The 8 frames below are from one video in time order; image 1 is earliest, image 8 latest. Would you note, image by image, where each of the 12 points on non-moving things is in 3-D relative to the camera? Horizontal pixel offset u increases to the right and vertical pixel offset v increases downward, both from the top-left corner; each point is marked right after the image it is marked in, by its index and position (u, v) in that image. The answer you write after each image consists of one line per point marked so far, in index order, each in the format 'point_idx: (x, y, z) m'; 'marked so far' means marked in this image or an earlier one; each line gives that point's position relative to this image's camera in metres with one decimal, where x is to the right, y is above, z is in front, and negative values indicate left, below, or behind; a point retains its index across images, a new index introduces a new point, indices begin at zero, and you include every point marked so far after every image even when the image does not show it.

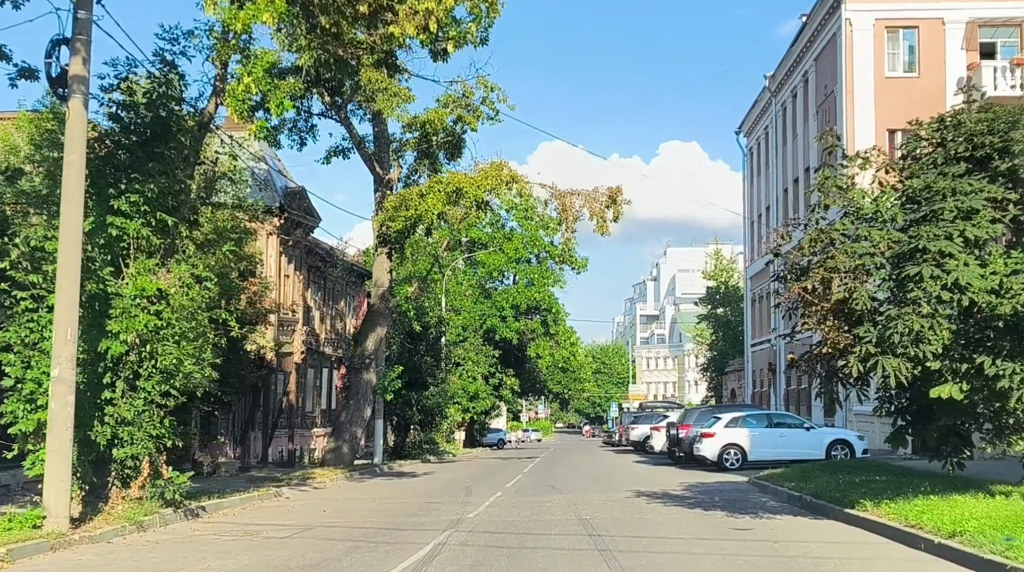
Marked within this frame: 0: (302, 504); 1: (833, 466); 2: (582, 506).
0: (-3.5, -3.7, +18.1) m
1: (+5.8, -3.2, +19.0) m
2: (+1.1, -3.4, +16.6) m
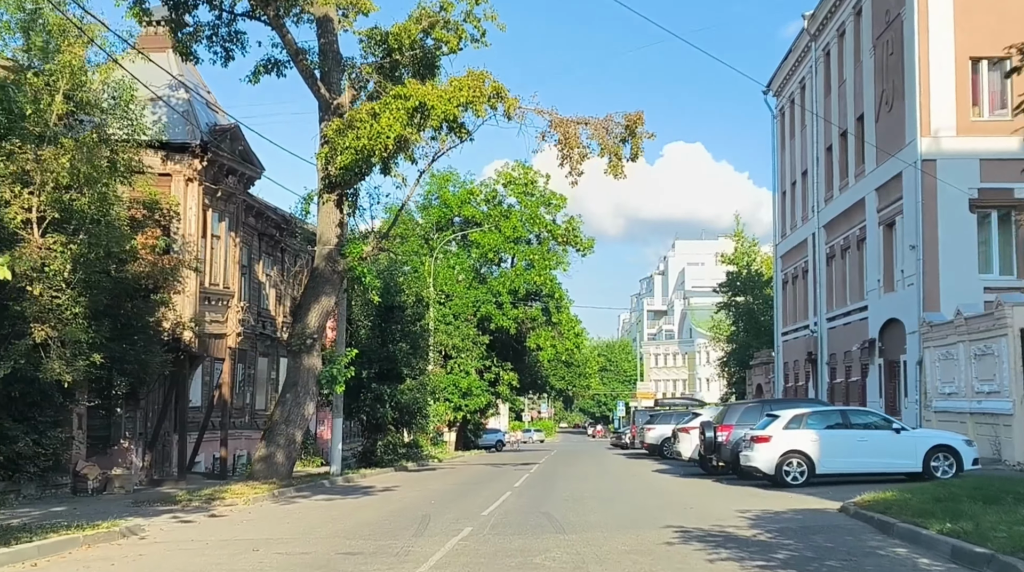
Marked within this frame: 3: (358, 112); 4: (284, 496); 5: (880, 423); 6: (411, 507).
0: (-3.8, -2.9, +11.5) m
1: (+5.5, -2.4, +12.4) m
2: (+0.8, -2.6, +10.0) m
3: (-2.8, +3.2, +19.5) m
4: (-4.2, -3.8, +19.5) m
5: (+6.5, -2.4, +19.0) m
6: (-1.6, -3.6, +17.2) m
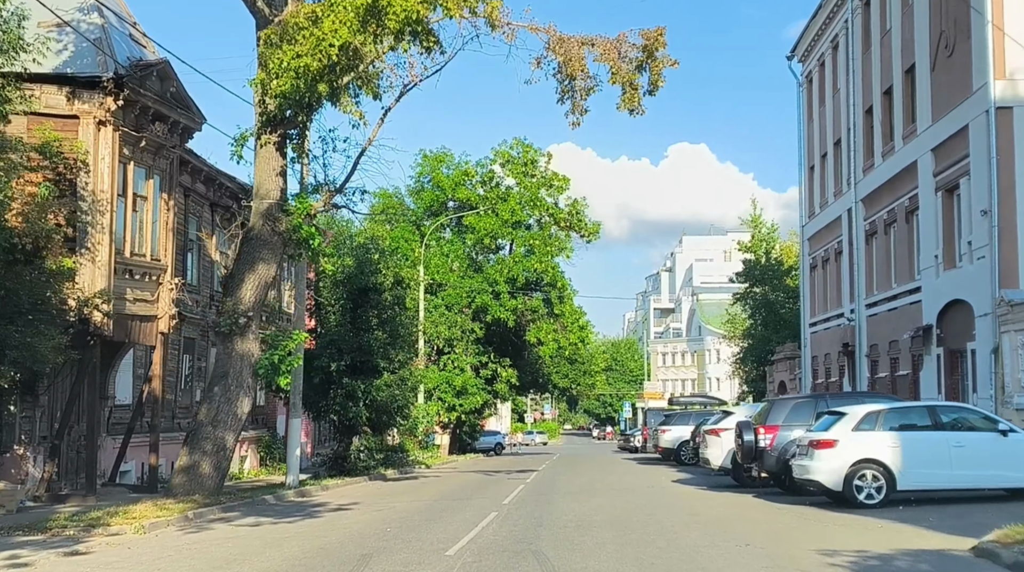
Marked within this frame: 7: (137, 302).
0: (-4.1, -2.3, +7.0) m
1: (+5.3, -1.8, +7.9) m
2: (+0.5, -2.0, +5.5) m
3: (-3.0, +3.7, +15.0) m
4: (-4.3, -3.3, +15.0) m
5: (+6.3, -1.9, +14.5) m
6: (-1.8, -3.0, +12.8) m
7: (-7.0, -0.3, +20.0) m
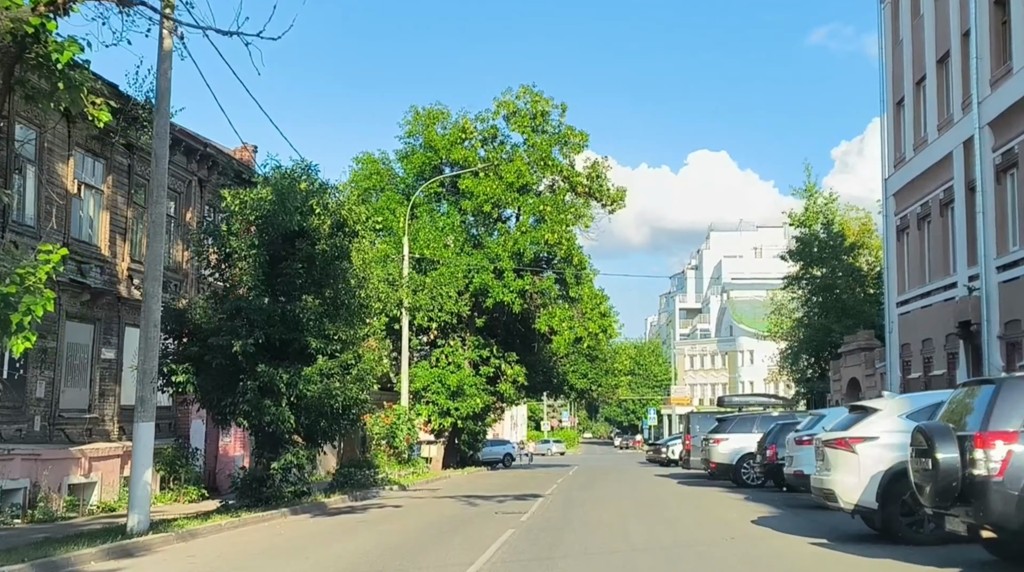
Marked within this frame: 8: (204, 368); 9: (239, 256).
0: (-4.6, -1.2, -1.6) m
1: (+4.7, -0.6, -0.9) m
2: (0.0, -0.8, -3.2) m
3: (-3.4, +4.8, +6.5) m
4: (-4.7, -2.2, +6.4) m
5: (+5.9, -0.7, +5.7) m
6: (-2.2, -1.9, +4.2) m
7: (-7.3, +0.7, +11.4) m
8: (-5.5, -1.5, +18.9) m
9: (-4.9, +0.5, +19.0) m
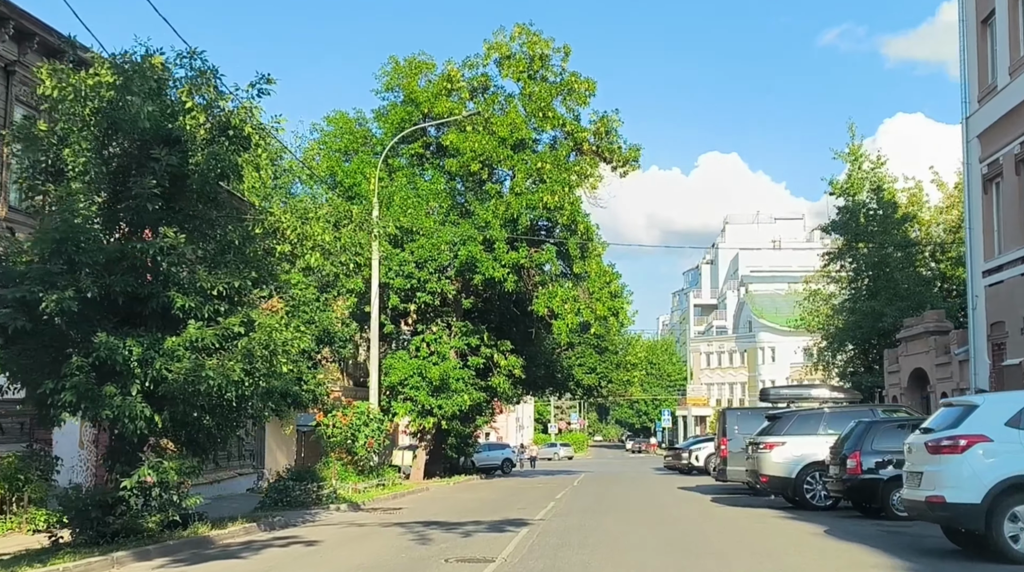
0: (-5.2, -0.3, -7.8) m
1: (+4.1, +0.3, -7.2) m
2: (-0.7, +0.1, -9.5) m
3: (-4.0, +5.7, +0.2) m
4: (-5.3, -1.3, +0.1) m
5: (+5.4, +0.2, -0.7) m
6: (-2.8, -1.0, -2.1) m
7: (-7.8, +1.6, +5.2) m
8: (-5.9, -0.6, +12.6) m
9: (-5.3, +1.3, +12.7) m
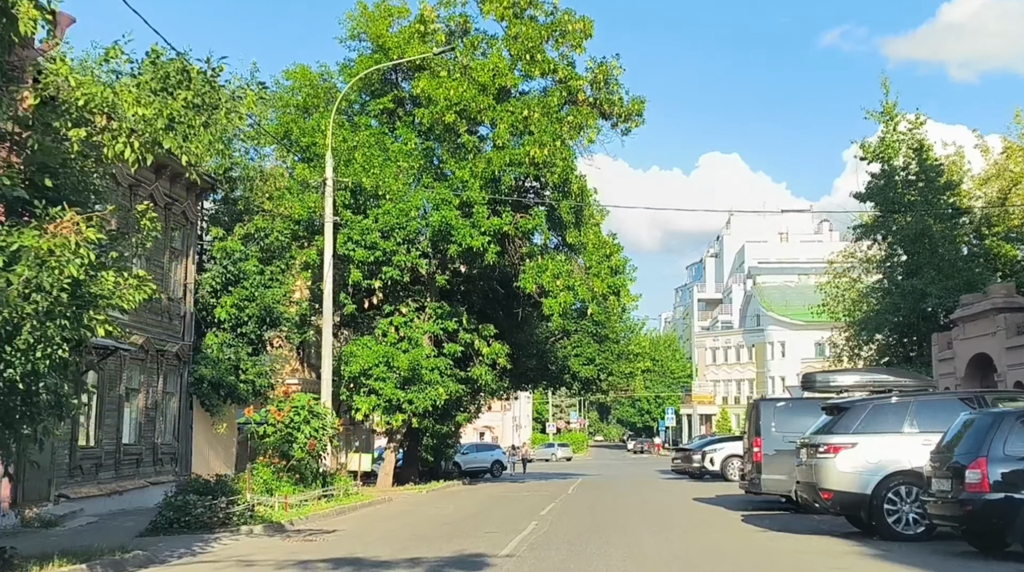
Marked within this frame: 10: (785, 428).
0: (-5.7, +0.4, -13.0) m
1: (+3.6, +1.0, -12.3) m
2: (-1.2, +0.8, -14.6) m
3: (-4.5, +6.4, -4.9) m
4: (-5.8, -0.6, -5.0) m
5: (+4.9, +0.9, -5.8) m
6: (-3.3, -0.3, -7.3) m
7: (-8.3, +2.3, +0.1) m
8: (-6.4, +0.1, +7.5) m
9: (-5.8, +2.0, +7.6) m
10: (+4.5, -2.3, +17.5) m
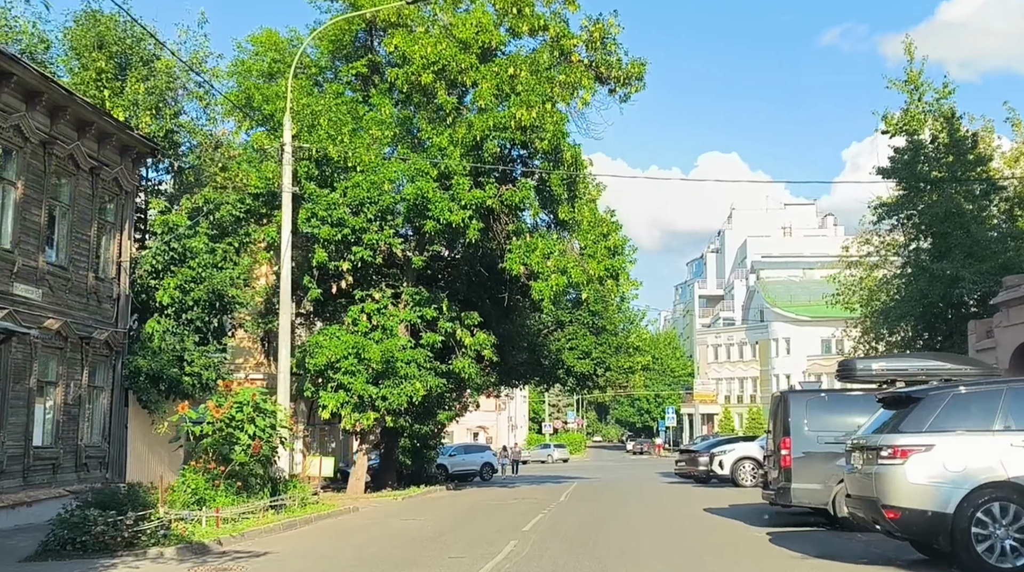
0: (-6.0, +0.9, -16.1) m
1: (+3.3, +1.5, -15.5) m
2: (-1.5, +1.2, -17.8) m
3: (-4.8, +6.8, -8.1) m
4: (-6.1, -0.2, -8.1) m
5: (+4.6, +1.3, -8.9) m
6: (-3.6, +0.1, -10.4) m
7: (-8.6, +2.7, -3.1) m
8: (-6.7, +0.5, +4.4) m
9: (-6.1, +2.5, +4.5) m
10: (+4.1, -1.9, +14.4) m
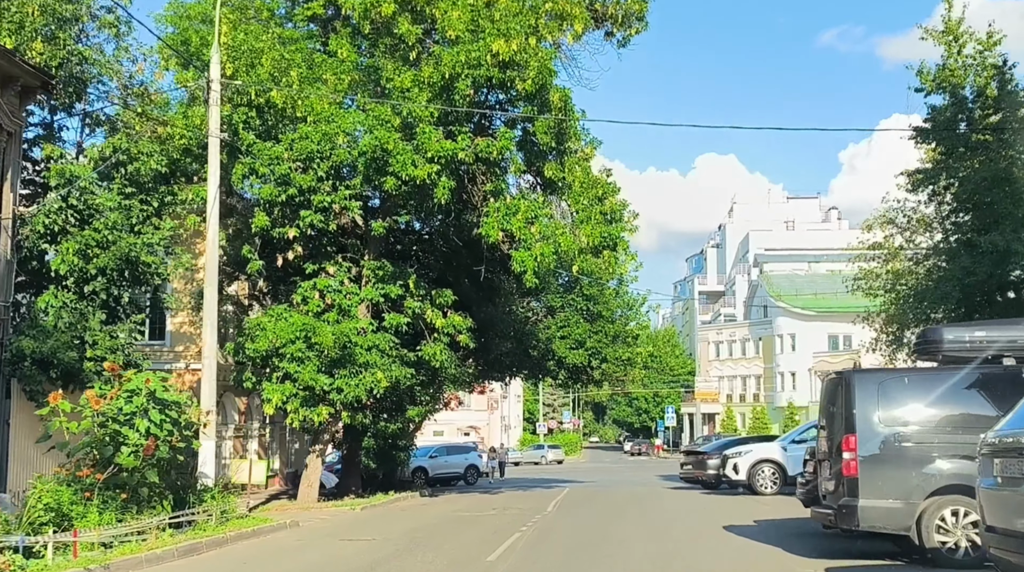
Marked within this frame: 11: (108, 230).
0: (-6.4, +1.5, -20.1) m
1: (+3.0, +2.1, -19.5) m
2: (-1.8, +1.8, -21.8) m
3: (-5.2, +7.5, -12.1) m
4: (-6.5, +0.4, -12.1) m
5: (+4.2, +1.9, -12.9) m
6: (-4.0, +0.8, -14.4) m
7: (-9.0, +3.4, -7.1) m
8: (-7.1, +1.1, +0.4) m
9: (-6.5, +3.1, +0.5) m
10: (+3.7, -1.3, +10.4) m
11: (-7.0, +1.0, +18.5) m
